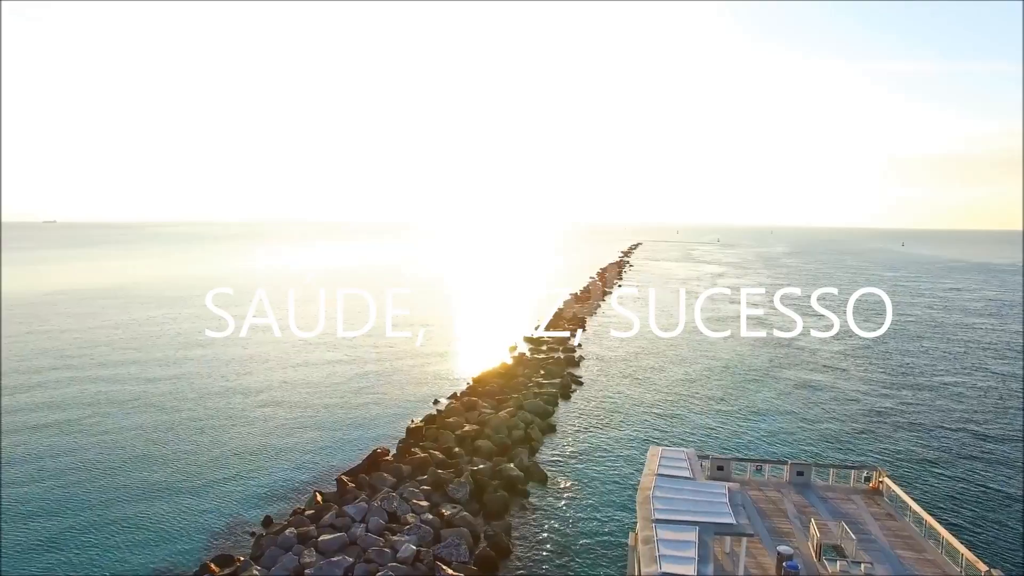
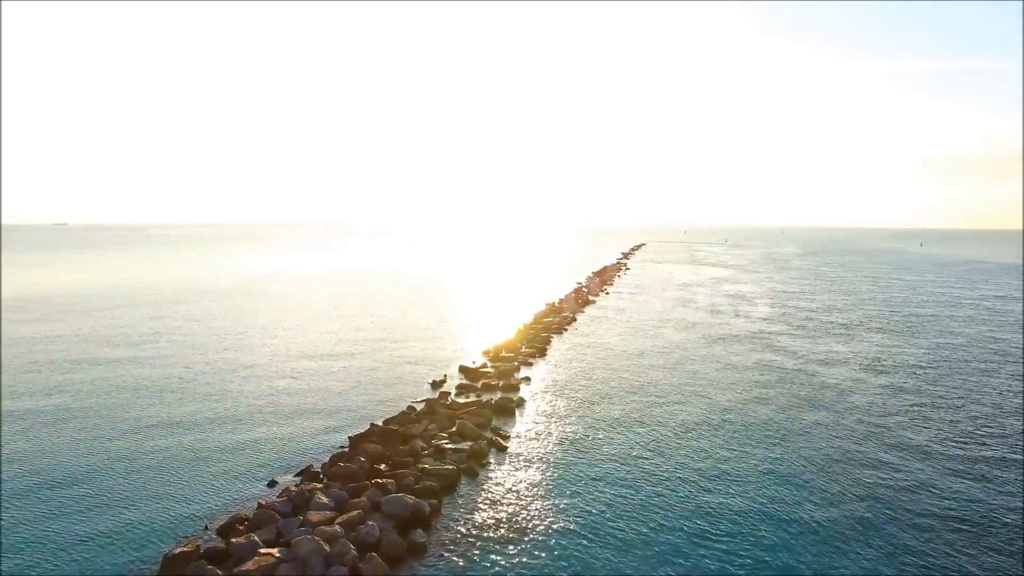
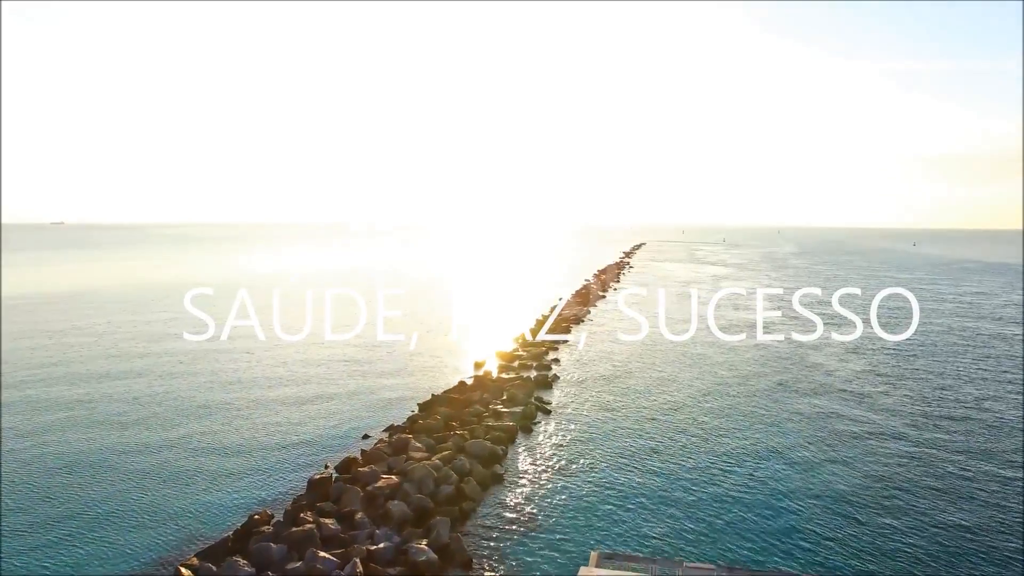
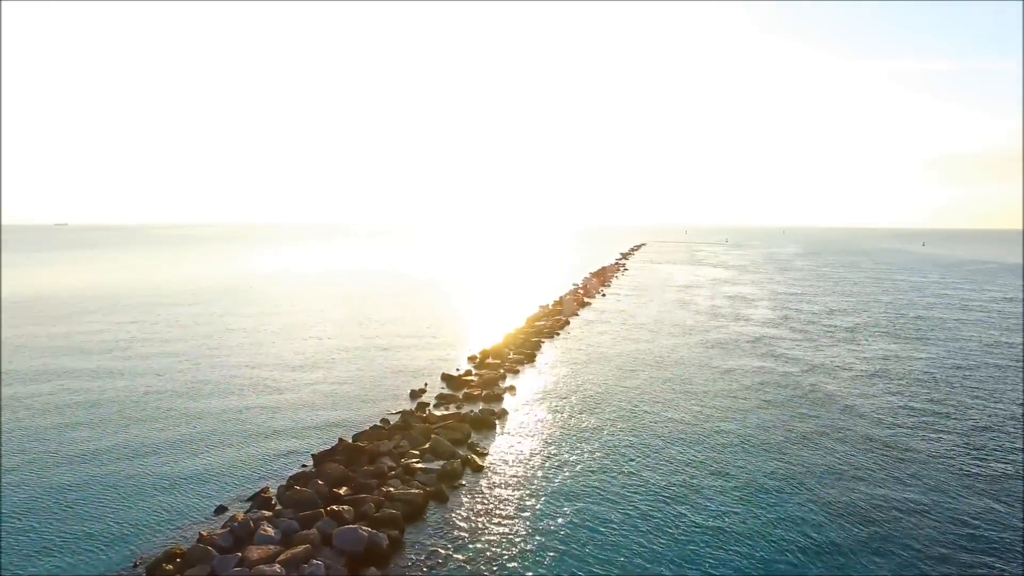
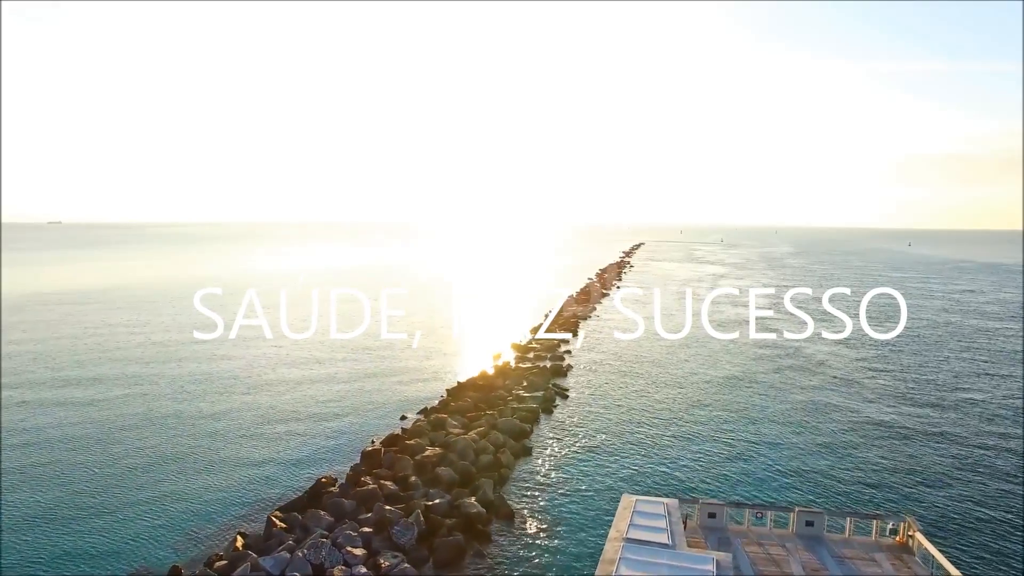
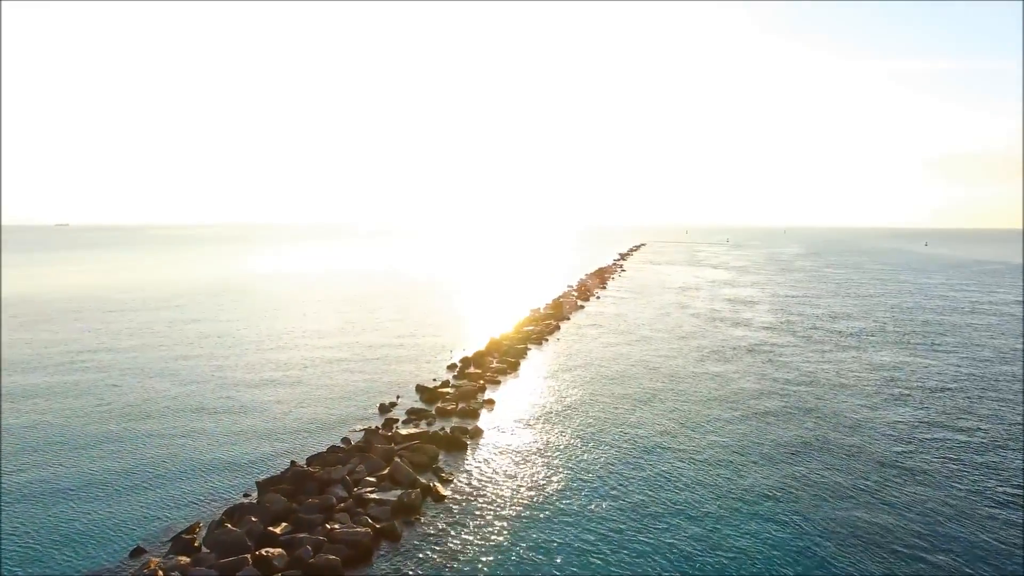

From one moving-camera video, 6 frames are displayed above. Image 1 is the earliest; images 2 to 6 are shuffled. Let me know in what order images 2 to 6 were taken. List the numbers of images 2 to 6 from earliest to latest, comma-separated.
5, 3, 2, 4, 6
